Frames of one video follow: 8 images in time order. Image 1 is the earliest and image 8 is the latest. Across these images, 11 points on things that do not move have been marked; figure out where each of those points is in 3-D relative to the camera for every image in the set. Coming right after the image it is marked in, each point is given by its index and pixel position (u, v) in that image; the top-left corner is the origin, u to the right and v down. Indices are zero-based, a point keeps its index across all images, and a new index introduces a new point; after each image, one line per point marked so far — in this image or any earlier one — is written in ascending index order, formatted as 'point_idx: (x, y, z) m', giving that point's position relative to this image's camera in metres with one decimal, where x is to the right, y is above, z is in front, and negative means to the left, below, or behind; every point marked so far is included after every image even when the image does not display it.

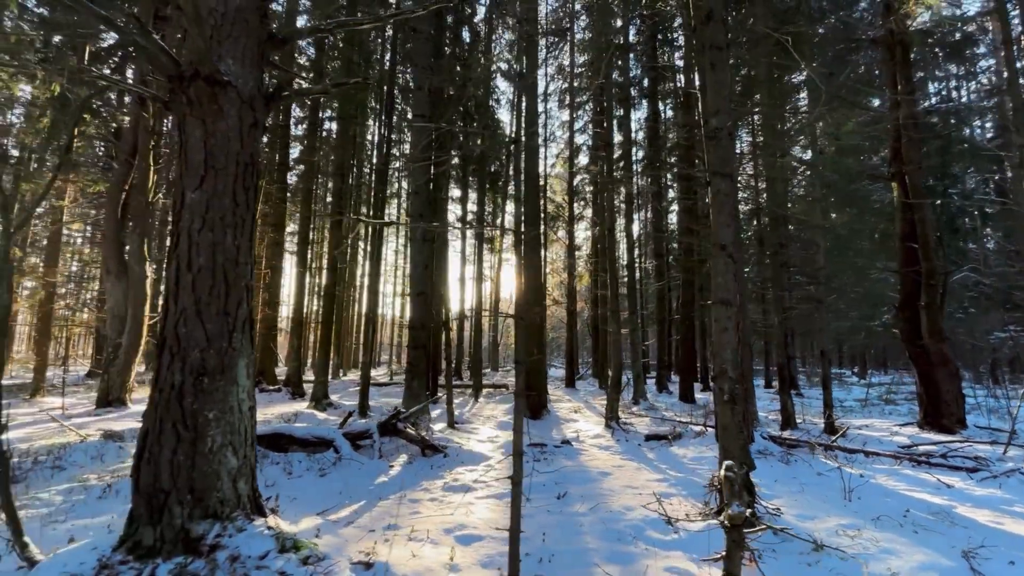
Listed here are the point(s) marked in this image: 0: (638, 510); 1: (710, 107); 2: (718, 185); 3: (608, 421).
0: (+1.1, -1.9, +4.6) m
1: (+1.8, +1.7, +4.9) m
2: (+1.9, +0.9, +4.8) m
3: (+1.8, -2.4, +9.6) m
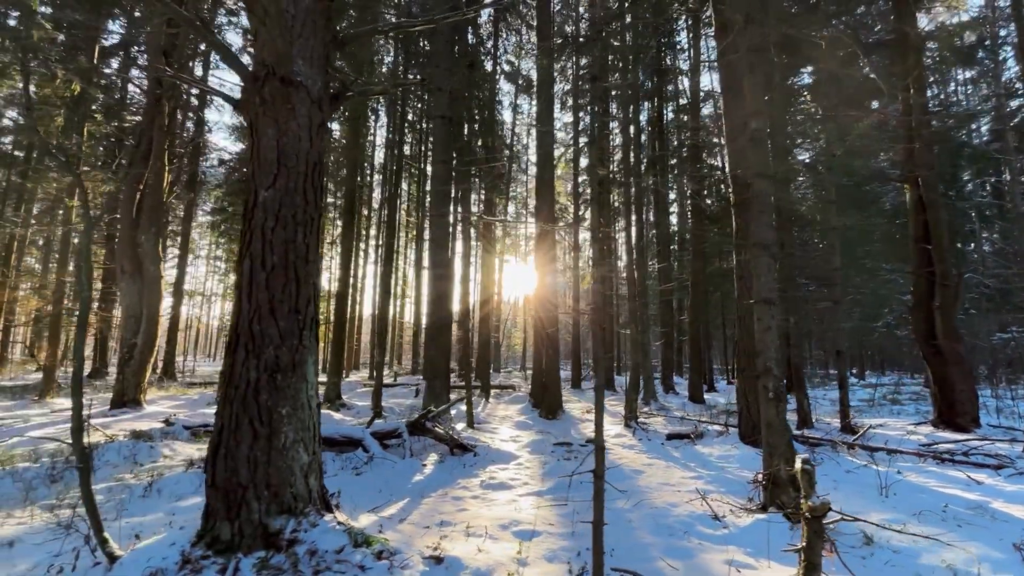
0: (+1.5, -1.9, +4.6) m
1: (+2.2, +1.7, +5.0) m
2: (+2.3, +0.9, +4.8) m
3: (+2.1, -2.4, +9.7) m
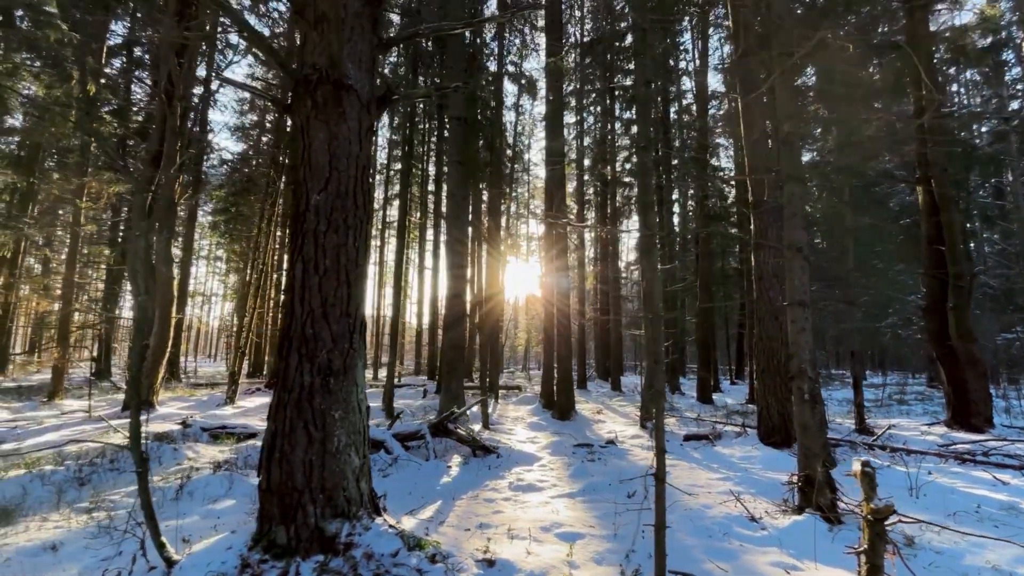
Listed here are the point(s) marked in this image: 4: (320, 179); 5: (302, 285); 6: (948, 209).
0: (+1.8, -1.9, +4.6) m
1: (+2.5, +1.7, +5.0) m
2: (+2.6, +0.9, +4.9) m
3: (+2.4, -2.4, +9.7) m
4: (-1.1, +0.6, +3.2) m
5: (-1.2, 0.0, +3.1) m
6: (+8.1, +1.5, +9.8) m
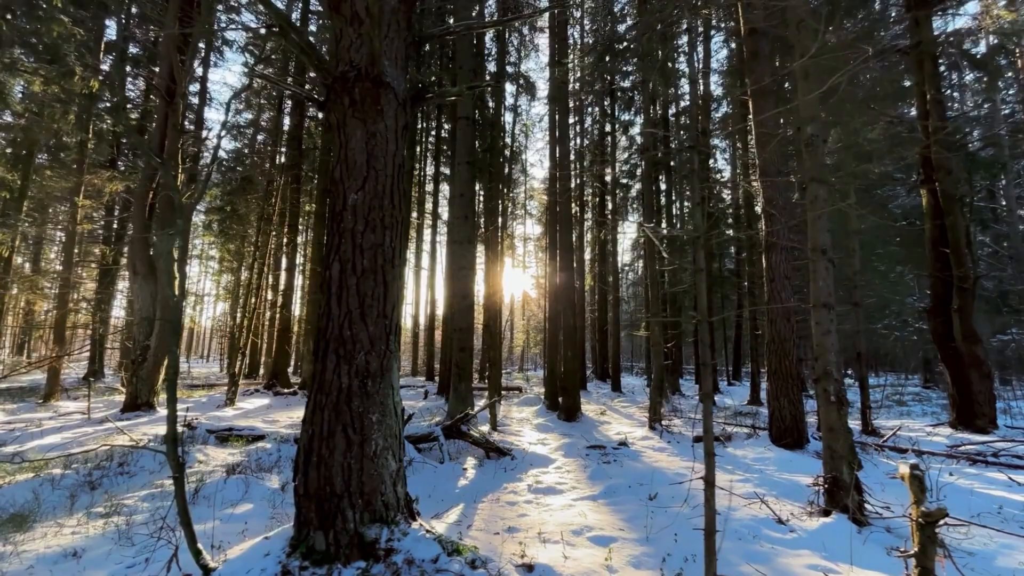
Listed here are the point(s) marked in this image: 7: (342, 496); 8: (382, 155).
0: (+2.0, -1.9, +4.6) m
1: (+2.7, +1.6, +5.0) m
2: (+2.8, +0.9, +4.8) m
3: (+2.5, -2.5, +9.7) m
4: (-0.9, +0.6, +3.1) m
5: (-1.0, 0.0, +3.1) m
6: (+8.2, +1.4, +9.9) m
7: (-0.9, -1.1, +2.9) m
8: (-0.8, +0.8, +3.2) m
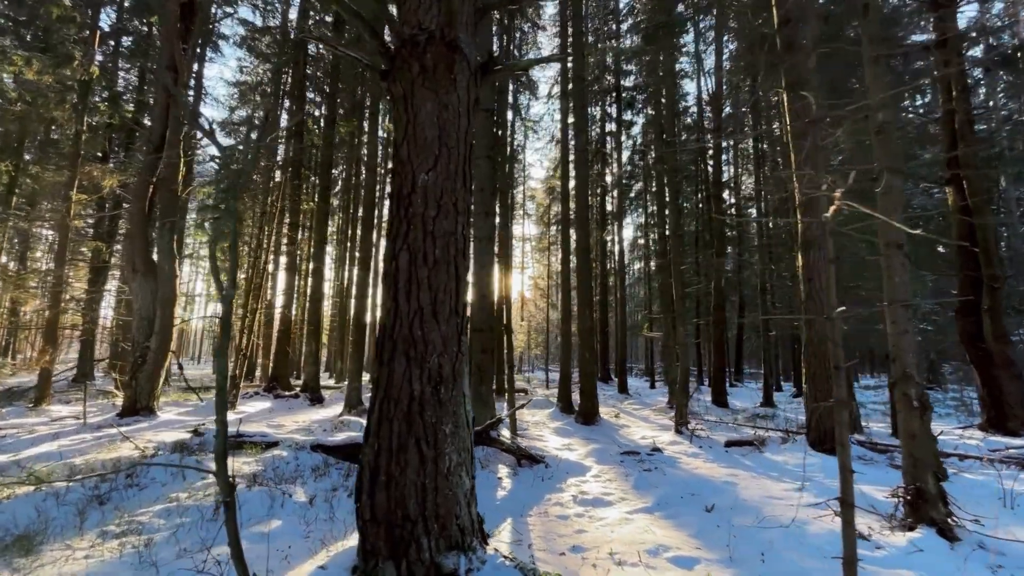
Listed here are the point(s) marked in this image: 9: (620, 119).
0: (+2.4, -1.9, +4.3) m
1: (+3.2, +1.7, +4.7) m
2: (+3.2, +0.9, +4.5) m
3: (+2.9, -2.4, +9.4) m
4: (-0.4, +0.7, +2.7) m
5: (-0.5, +0.1, +2.7) m
6: (+8.5, +1.4, +9.7) m
7: (-0.5, -1.1, +2.5) m
8: (-0.3, +0.8, +2.8) m
9: (+3.7, +5.9, +18.4) m
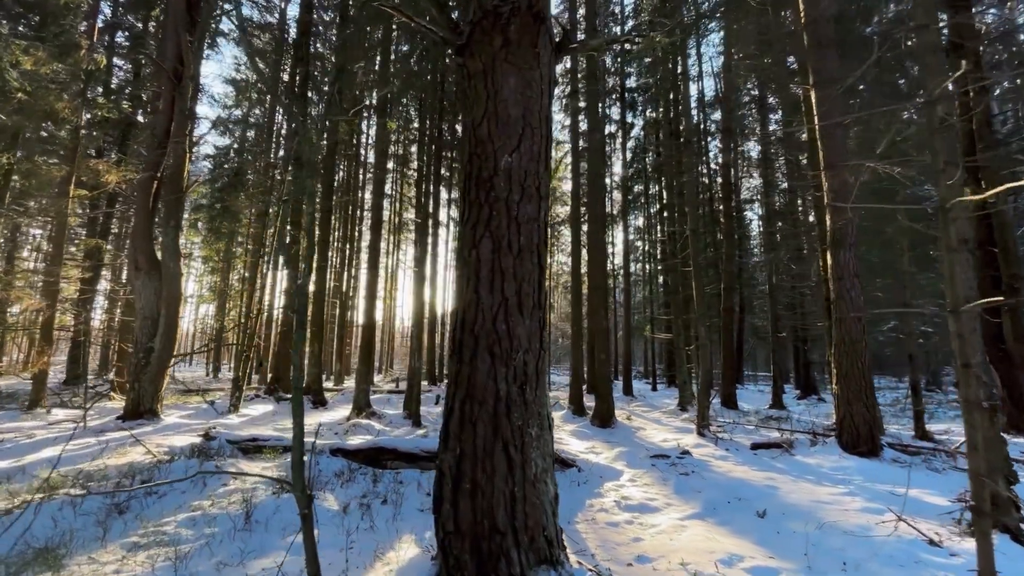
0: (+2.8, -1.9, +4.1) m
1: (+3.6, +1.7, +4.5) m
2: (+3.6, +0.9, +4.4) m
3: (+3.2, -2.4, +9.2) m
4: (0.0, +0.7, +2.5) m
5: (-0.1, +0.1, +2.5) m
6: (+8.8, +1.4, +9.6) m
7: (0.0, -1.1, +2.3) m
8: (+0.1, +0.9, +2.6) m
9: (+3.9, +5.8, +18.3) m
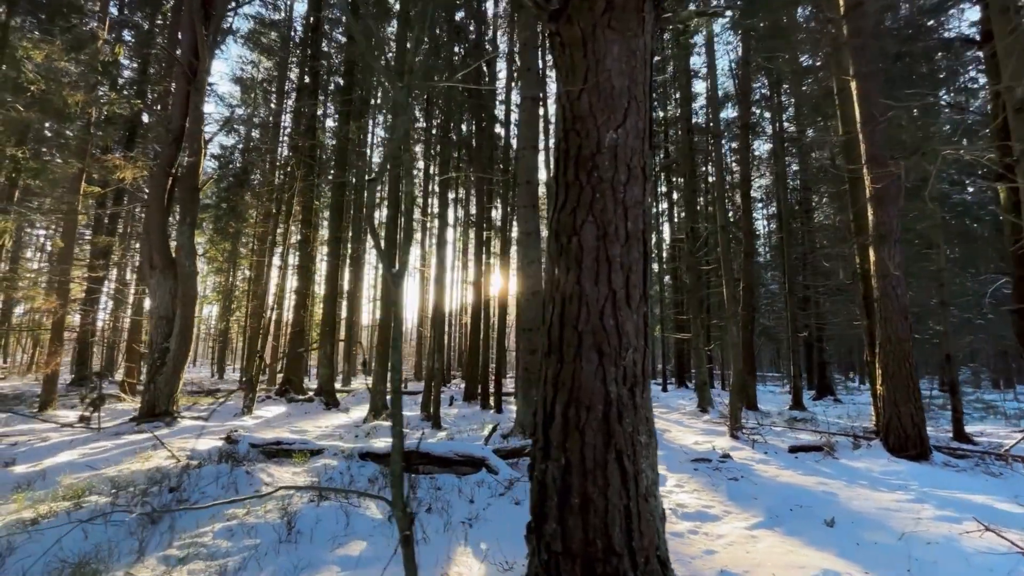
0: (+3.3, -1.8, +3.9) m
1: (+4.0, +1.7, +4.3) m
2: (+4.1, +1.0, +4.1) m
3: (+3.6, -2.4, +8.9) m
4: (+0.4, +0.8, +2.3) m
5: (+0.4, +0.1, +2.2) m
6: (+9.3, +1.5, +9.4) m
7: (+0.4, -1.0, +2.1) m
8: (+0.6, +0.9, +2.3) m
9: (+4.3, +5.9, +18.1) m
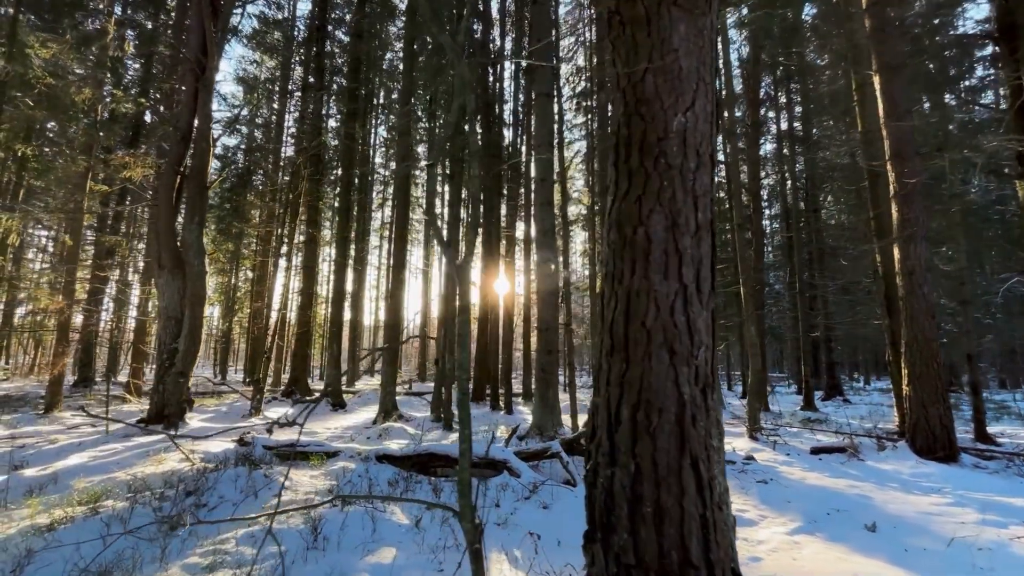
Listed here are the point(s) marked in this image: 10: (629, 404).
0: (+3.5, -1.8, +3.7) m
1: (+4.3, +1.8, +4.2) m
2: (+4.3, +1.0, +4.0) m
3: (+3.9, -2.4, +8.8) m
4: (+0.7, +0.8, +2.1) m
5: (+0.6, +0.2, +2.1) m
6: (+9.5, +1.5, +9.2) m
7: (+0.7, -1.0, +1.9) m
8: (+0.8, +0.9, +2.2) m
9: (+4.6, +5.9, +18.0) m
10: (+0.4, -0.5, +2.1) m
